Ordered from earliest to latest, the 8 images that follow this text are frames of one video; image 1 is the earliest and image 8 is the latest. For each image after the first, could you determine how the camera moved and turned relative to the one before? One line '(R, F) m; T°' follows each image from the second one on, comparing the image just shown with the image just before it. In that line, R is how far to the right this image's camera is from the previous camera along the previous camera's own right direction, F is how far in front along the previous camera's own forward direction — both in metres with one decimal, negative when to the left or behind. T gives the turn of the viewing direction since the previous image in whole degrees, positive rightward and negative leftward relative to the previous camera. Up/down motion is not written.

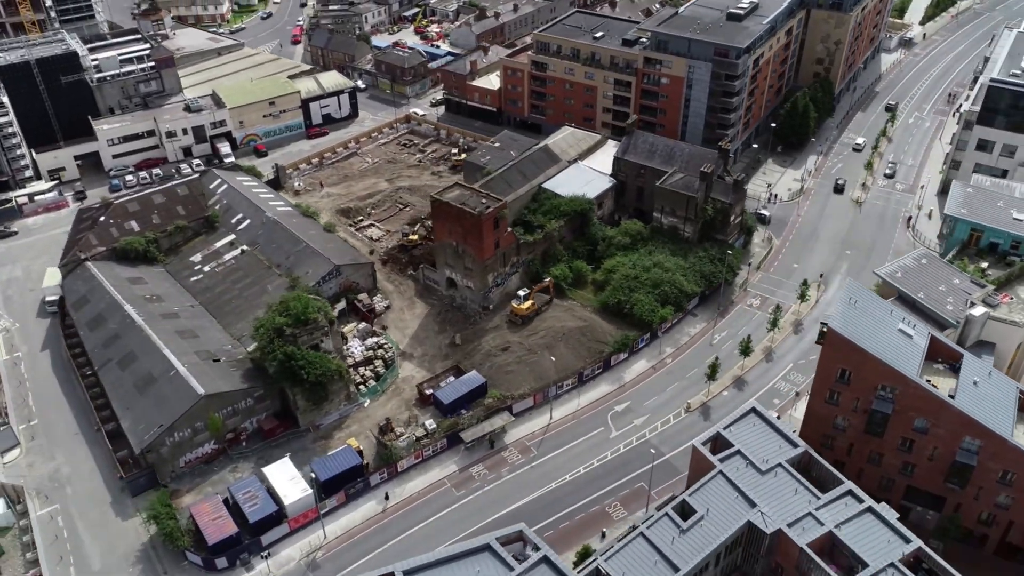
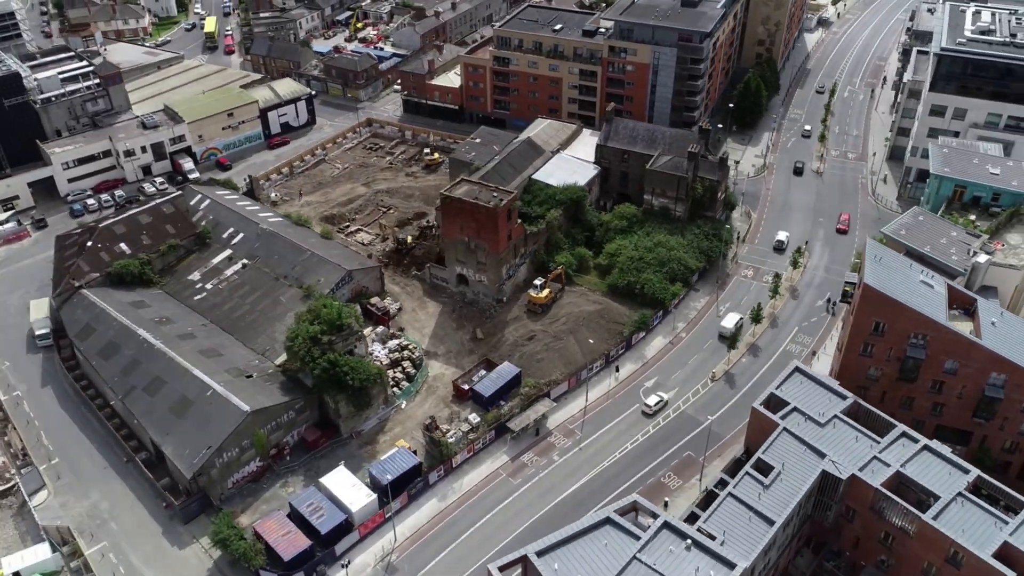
(-9.7, -0.4) m; +7°
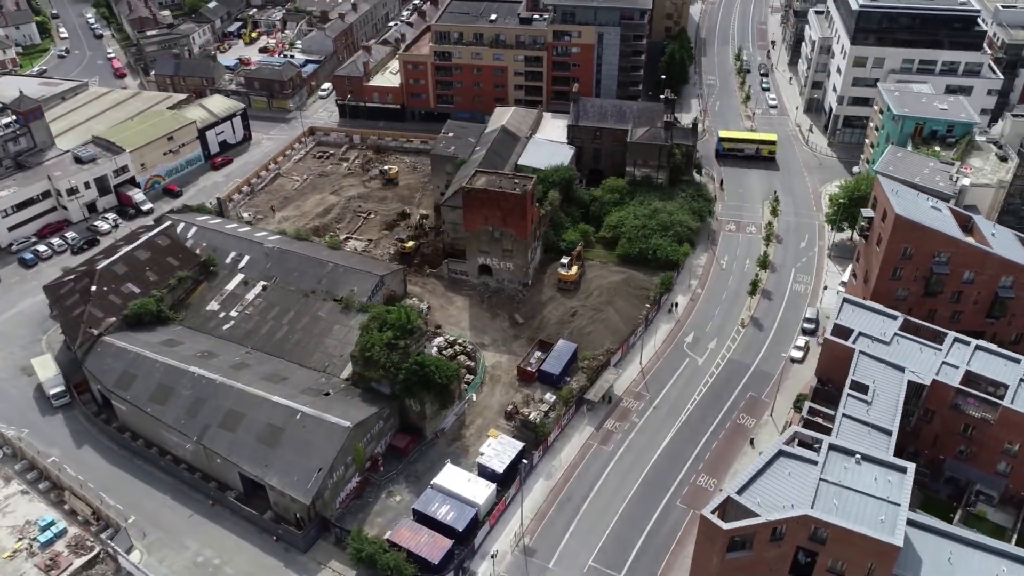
(-16.5, +0.1) m; +11°
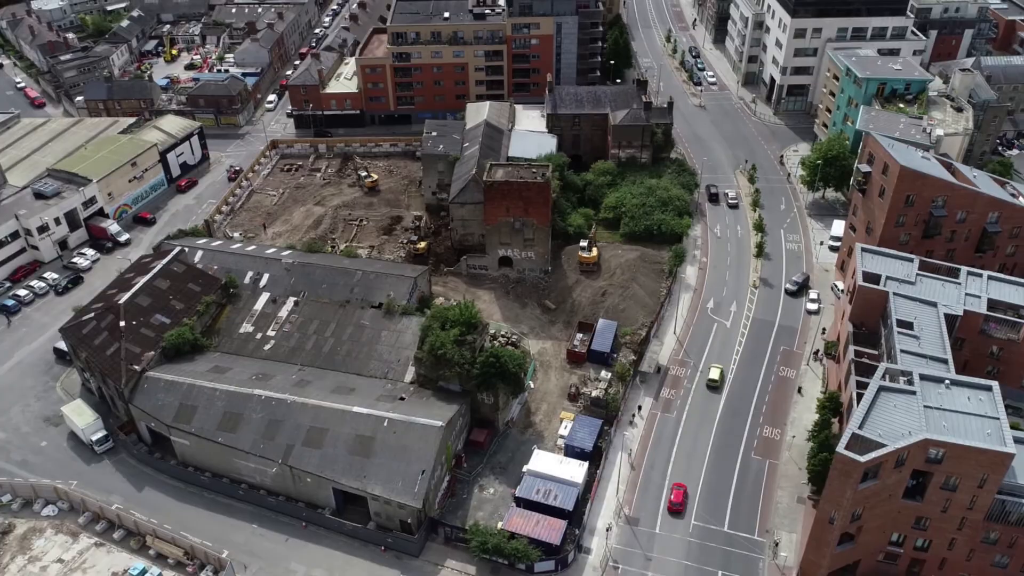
(-13.1, -0.1) m; +9°
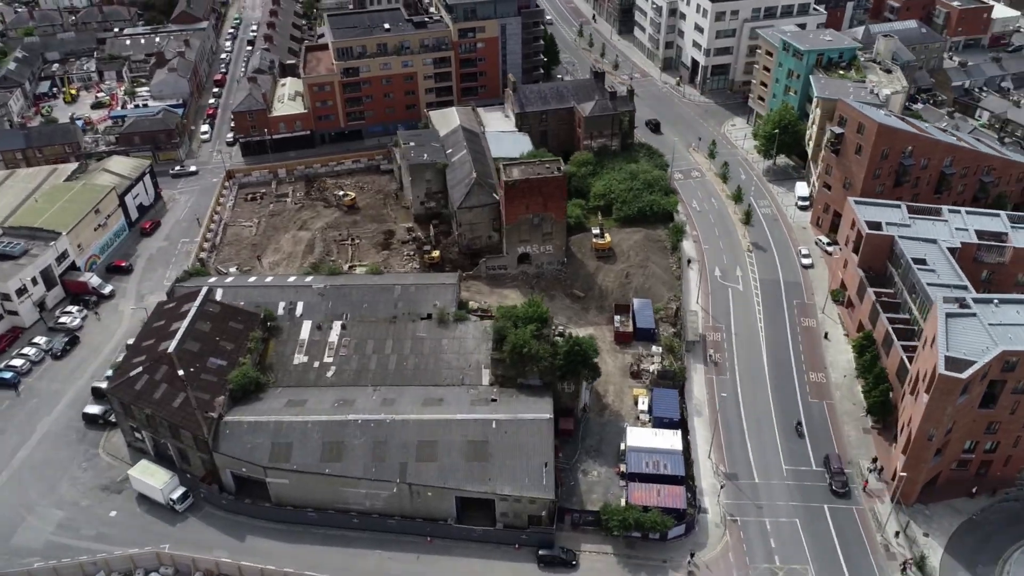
(-16.0, +0.1) m; +11°
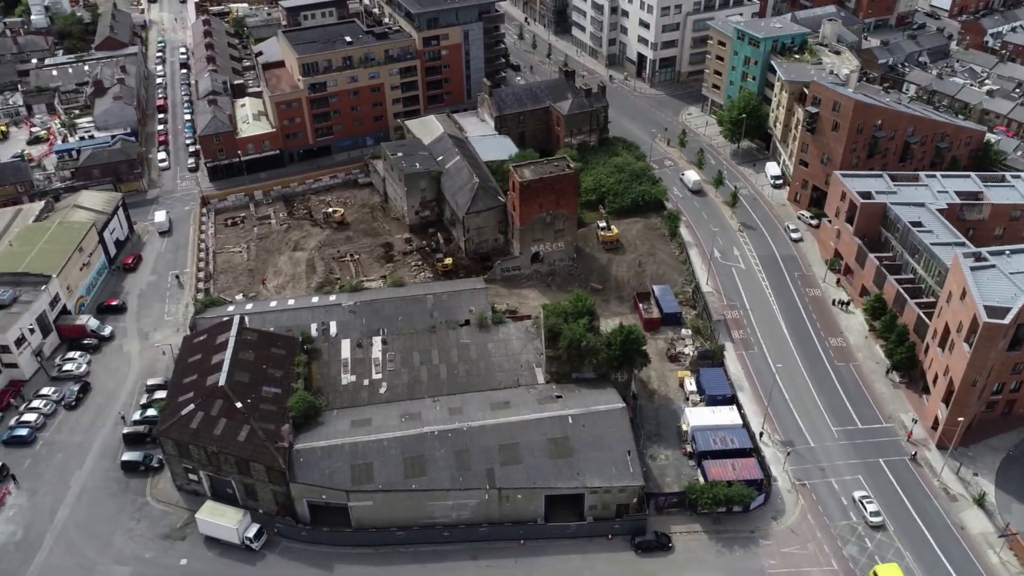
(-11.3, +0.4) m; +8°
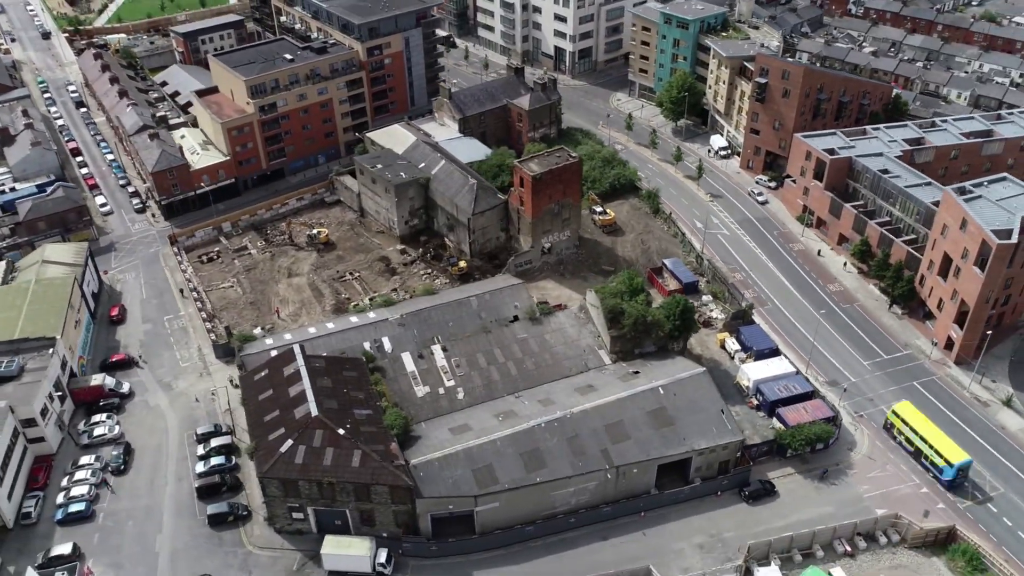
(-15.9, +0.5) m; +11°
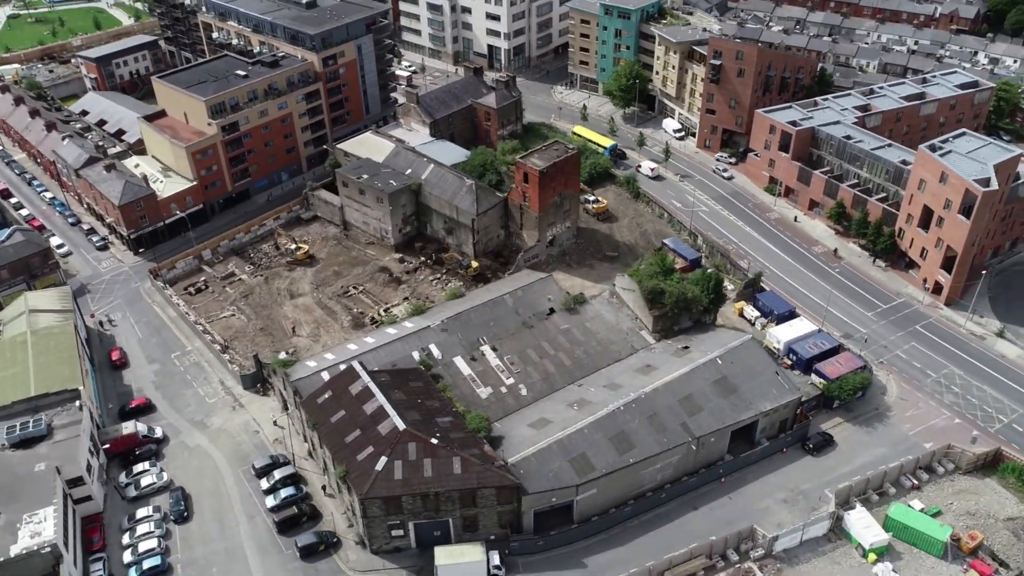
(-13.0, +0.5) m; +9°
